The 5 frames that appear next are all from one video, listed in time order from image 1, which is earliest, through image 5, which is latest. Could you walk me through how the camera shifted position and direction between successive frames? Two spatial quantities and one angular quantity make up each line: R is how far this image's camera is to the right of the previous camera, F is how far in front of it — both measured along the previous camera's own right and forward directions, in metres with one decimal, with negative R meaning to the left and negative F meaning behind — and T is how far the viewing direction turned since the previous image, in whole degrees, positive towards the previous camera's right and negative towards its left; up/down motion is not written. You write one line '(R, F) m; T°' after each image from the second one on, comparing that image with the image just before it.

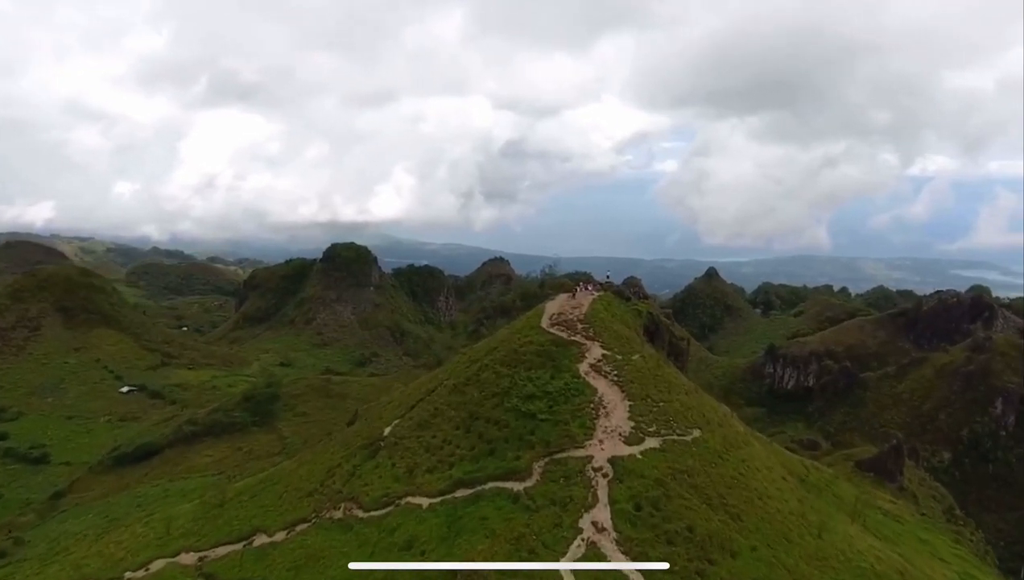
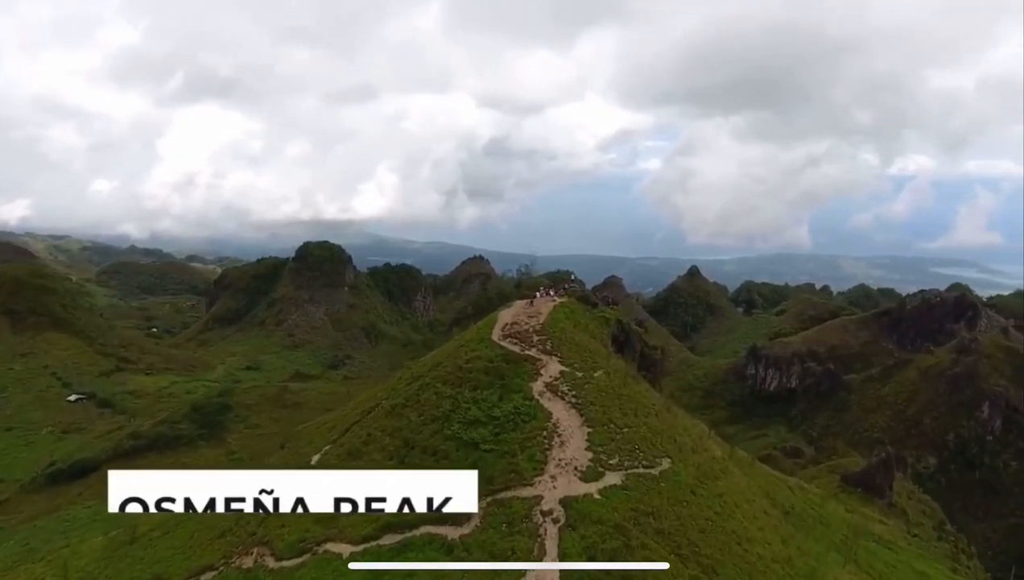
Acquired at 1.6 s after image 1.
(+2.0, +4.8) m; +1°
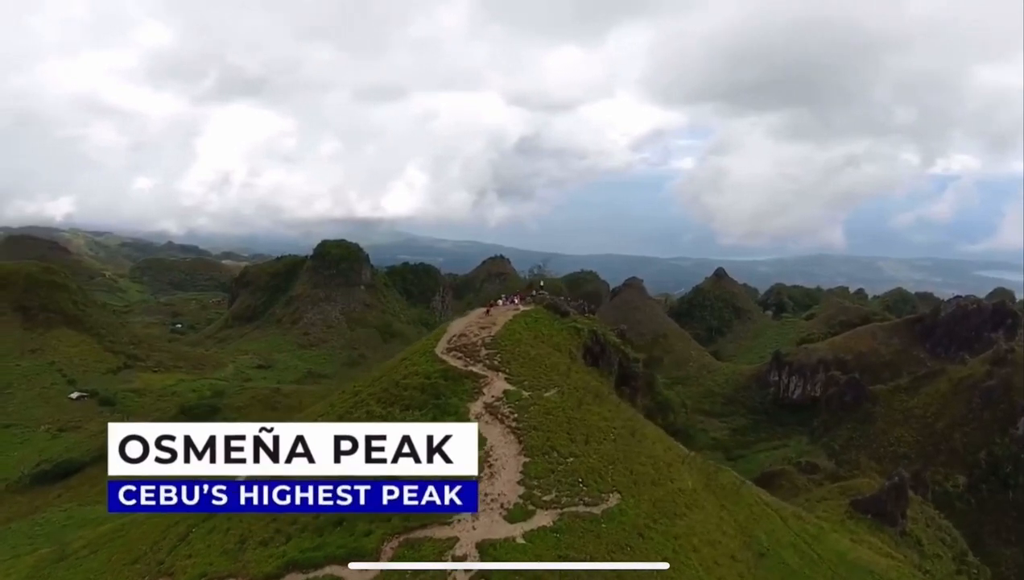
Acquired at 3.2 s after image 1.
(+4.1, +3.4) m; -3°
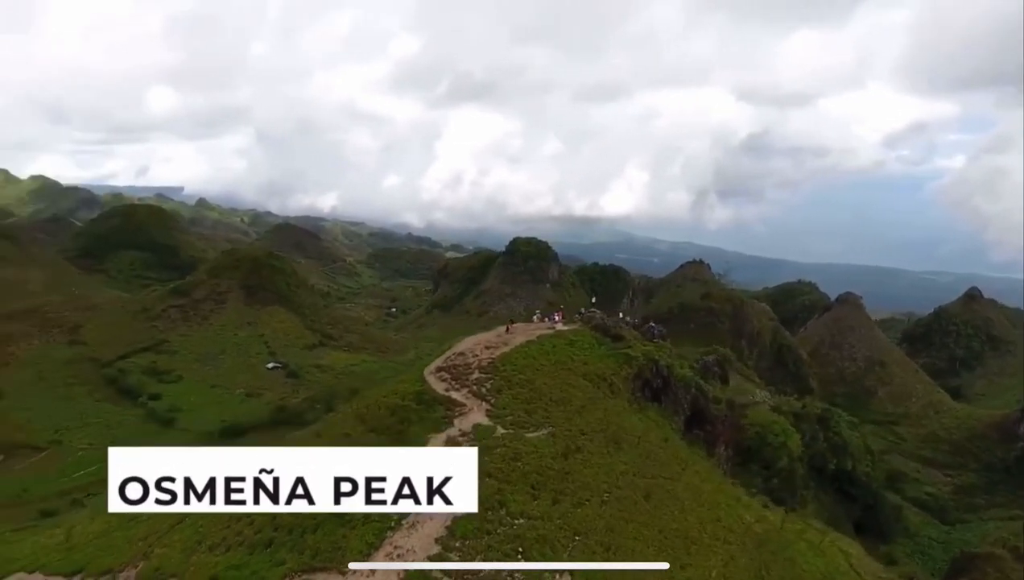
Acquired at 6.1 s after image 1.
(+8.7, +5.8) m; -19°
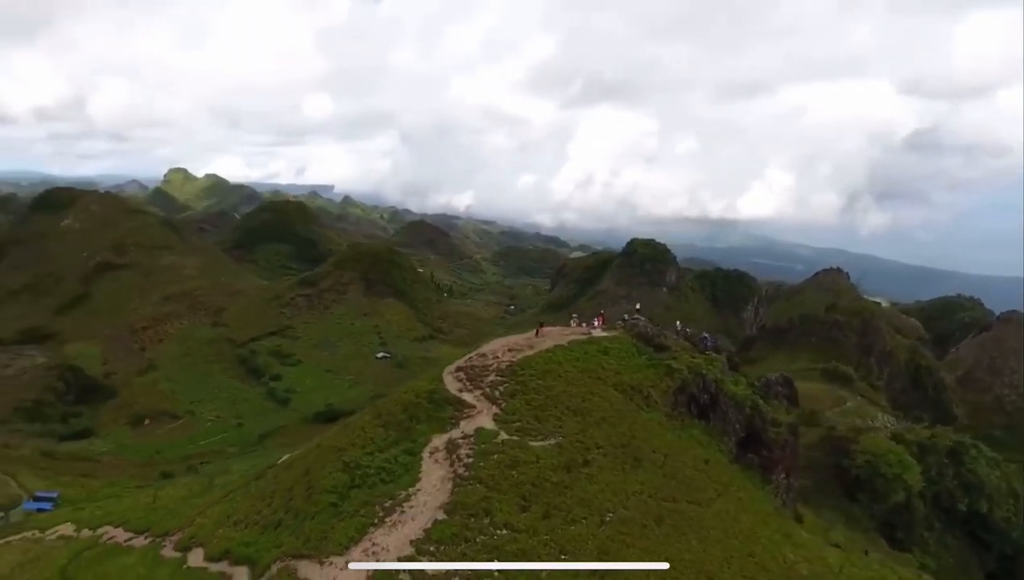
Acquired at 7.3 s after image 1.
(+4.4, +1.2) m; -11°
